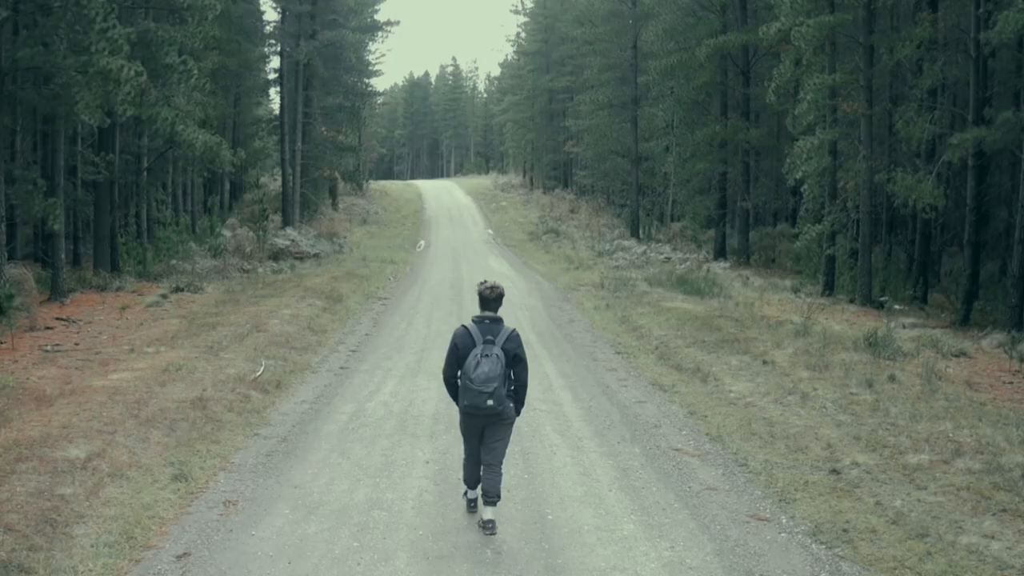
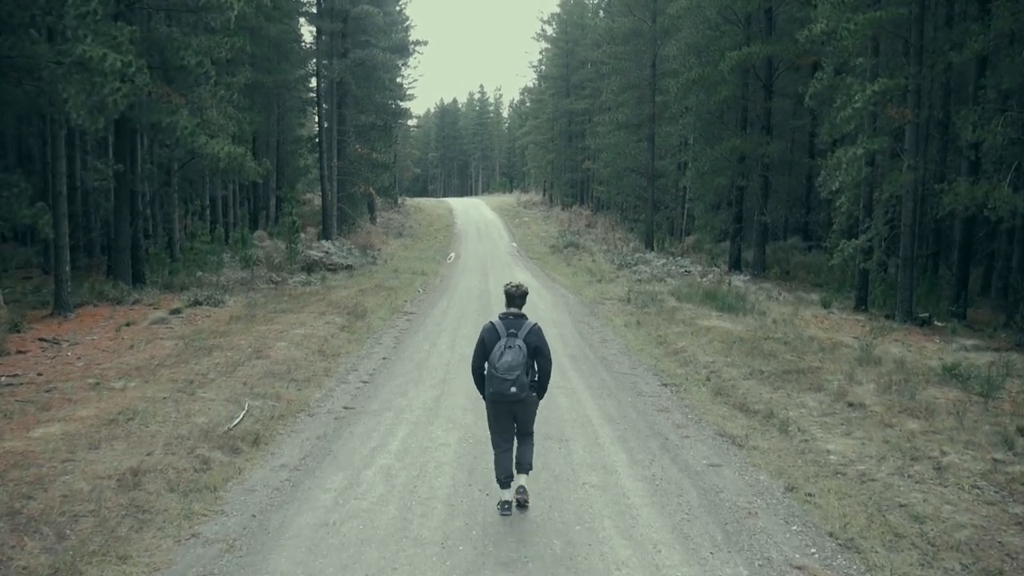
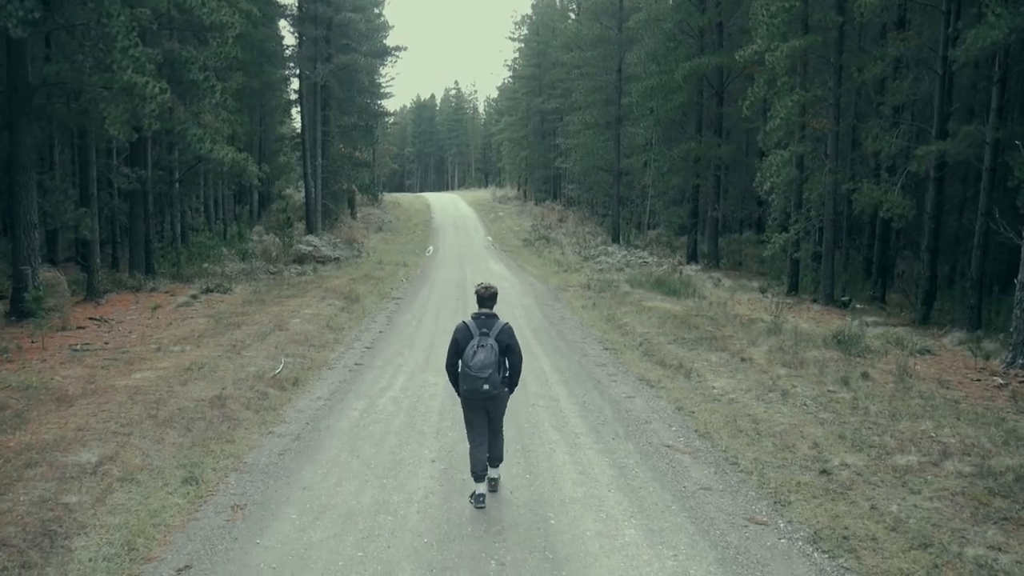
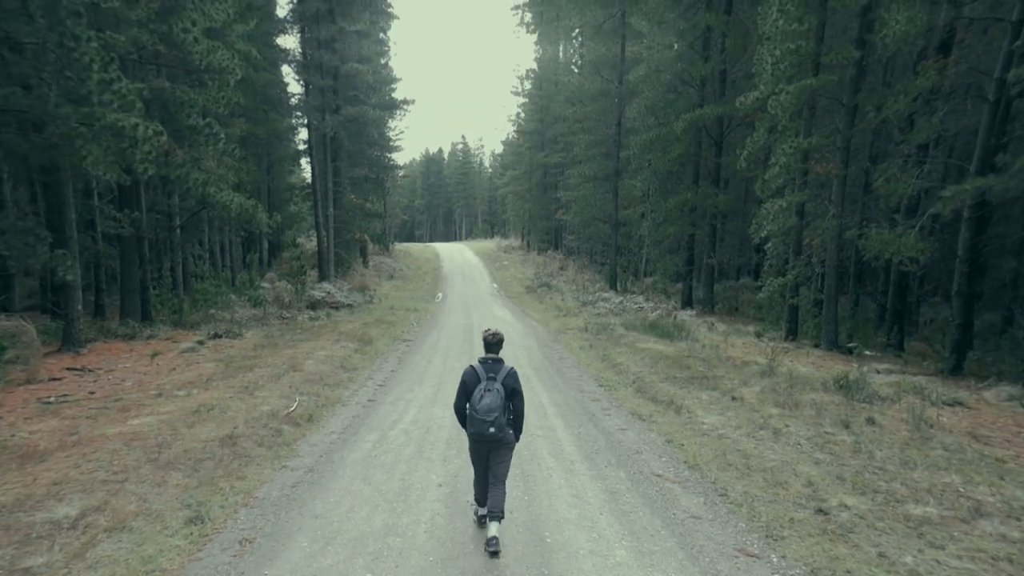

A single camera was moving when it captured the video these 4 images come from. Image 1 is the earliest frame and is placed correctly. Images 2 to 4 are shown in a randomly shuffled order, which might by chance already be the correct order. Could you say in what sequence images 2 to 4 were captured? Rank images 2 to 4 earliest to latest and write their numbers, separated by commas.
4, 3, 2
